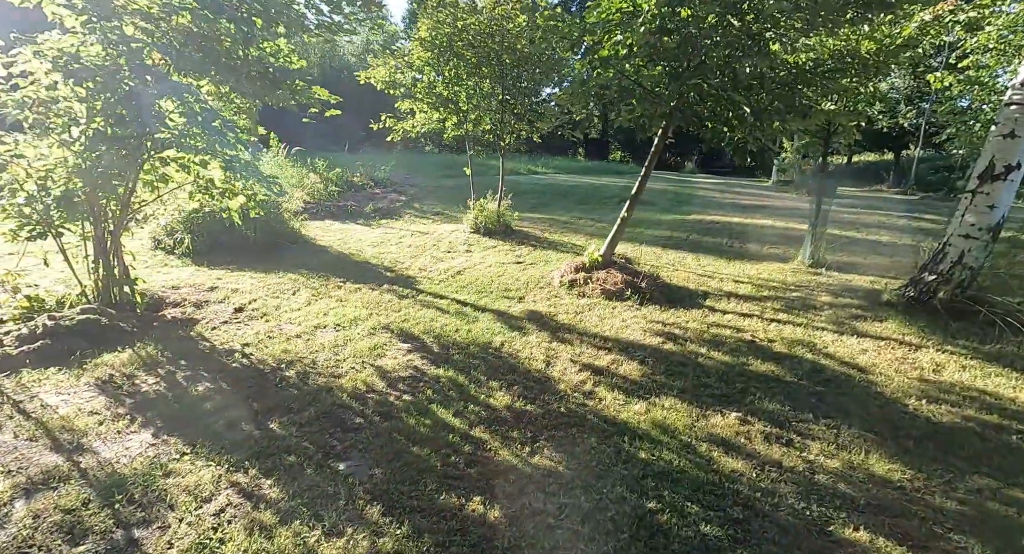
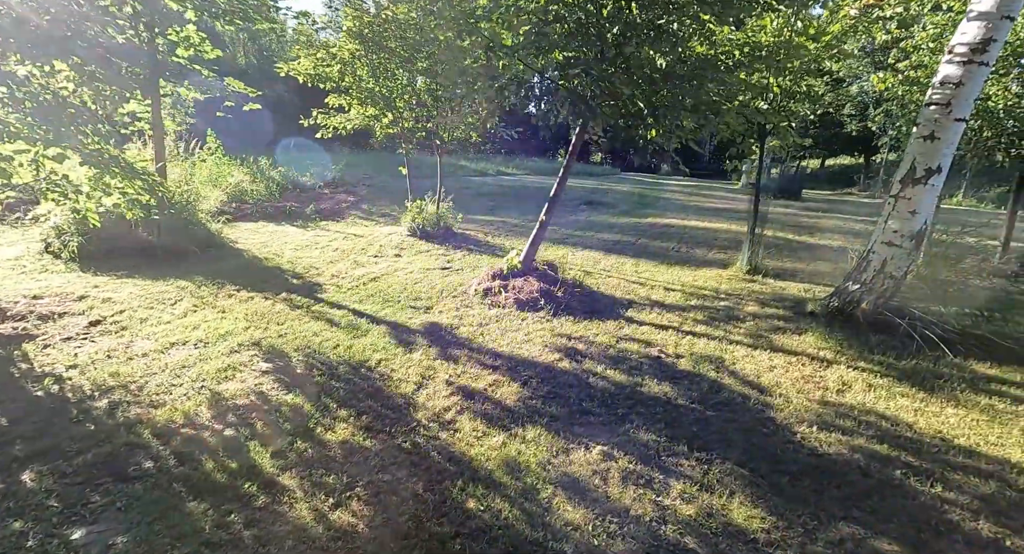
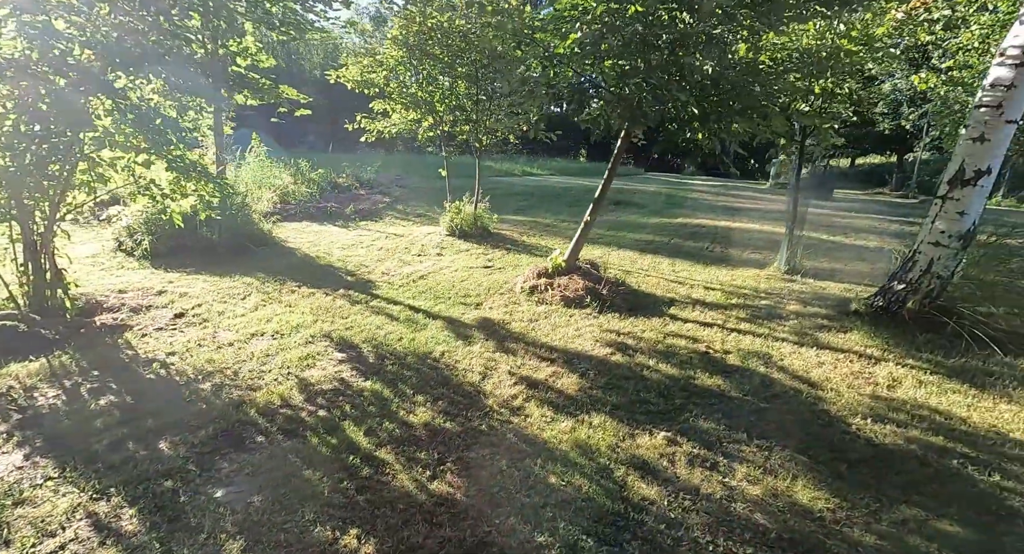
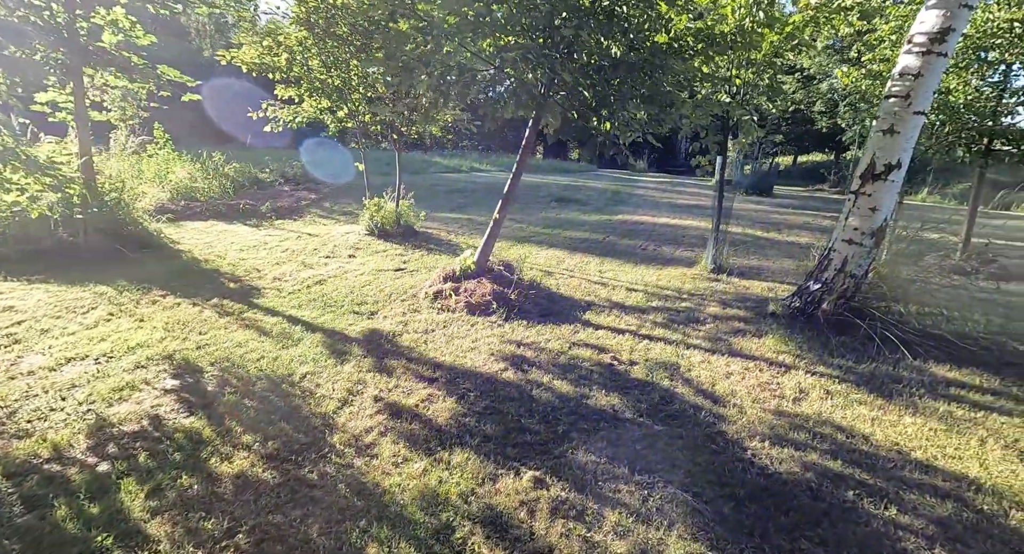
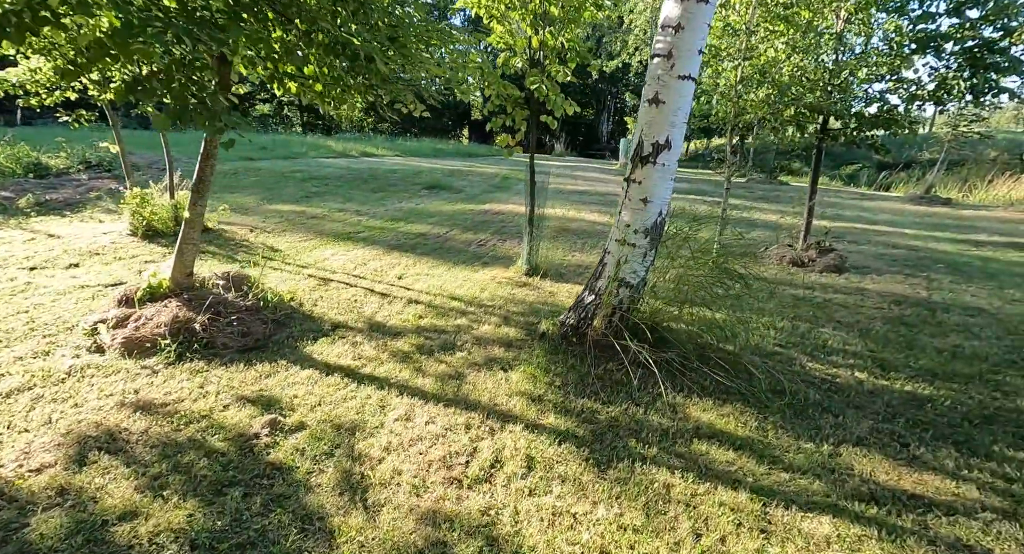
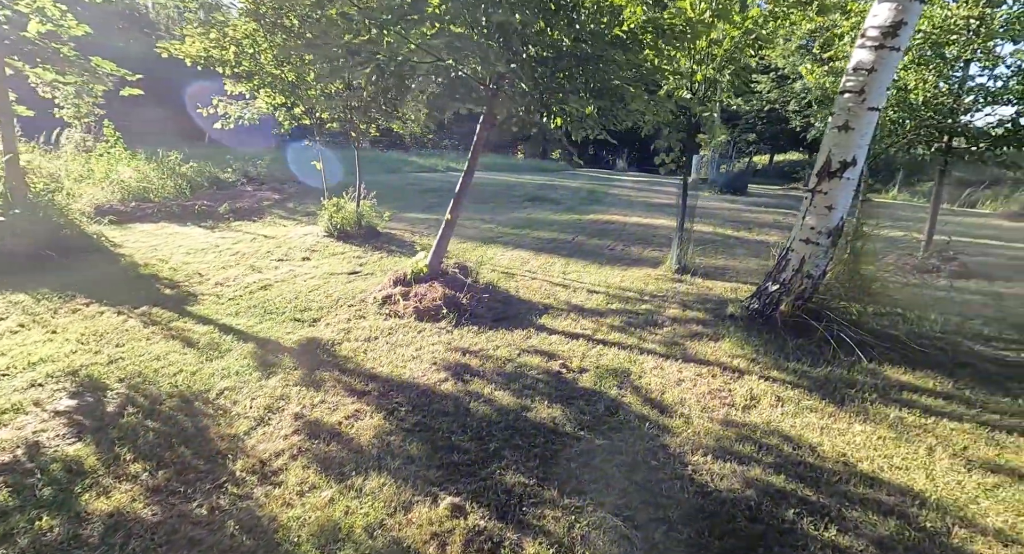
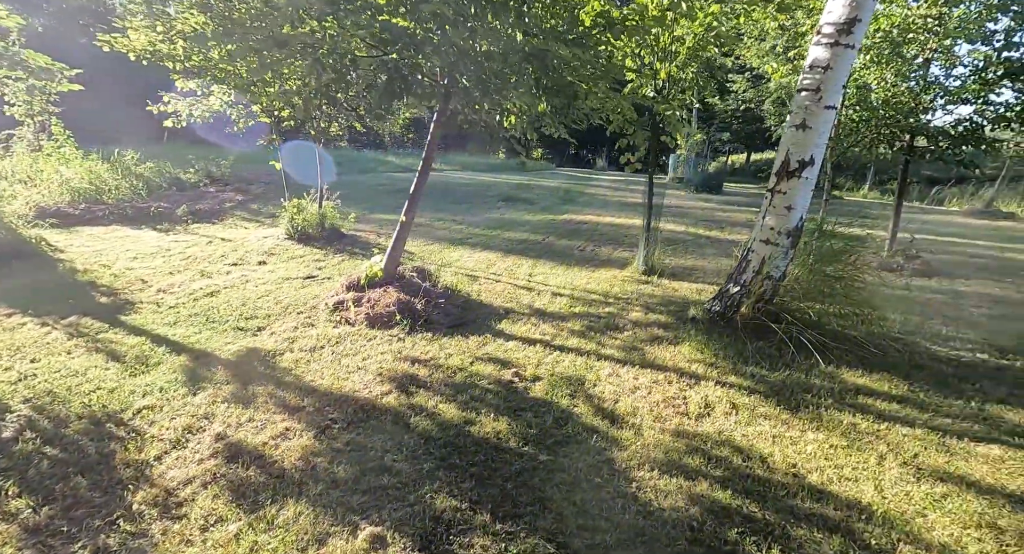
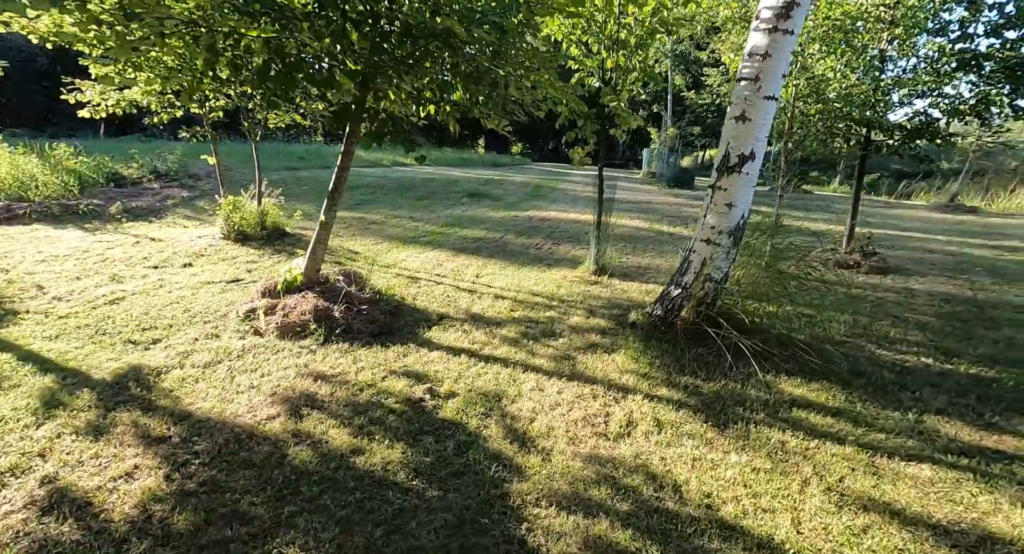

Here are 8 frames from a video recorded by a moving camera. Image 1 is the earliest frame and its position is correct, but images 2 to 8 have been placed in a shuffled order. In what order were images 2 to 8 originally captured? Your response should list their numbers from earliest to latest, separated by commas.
3, 2, 4, 6, 7, 8, 5
